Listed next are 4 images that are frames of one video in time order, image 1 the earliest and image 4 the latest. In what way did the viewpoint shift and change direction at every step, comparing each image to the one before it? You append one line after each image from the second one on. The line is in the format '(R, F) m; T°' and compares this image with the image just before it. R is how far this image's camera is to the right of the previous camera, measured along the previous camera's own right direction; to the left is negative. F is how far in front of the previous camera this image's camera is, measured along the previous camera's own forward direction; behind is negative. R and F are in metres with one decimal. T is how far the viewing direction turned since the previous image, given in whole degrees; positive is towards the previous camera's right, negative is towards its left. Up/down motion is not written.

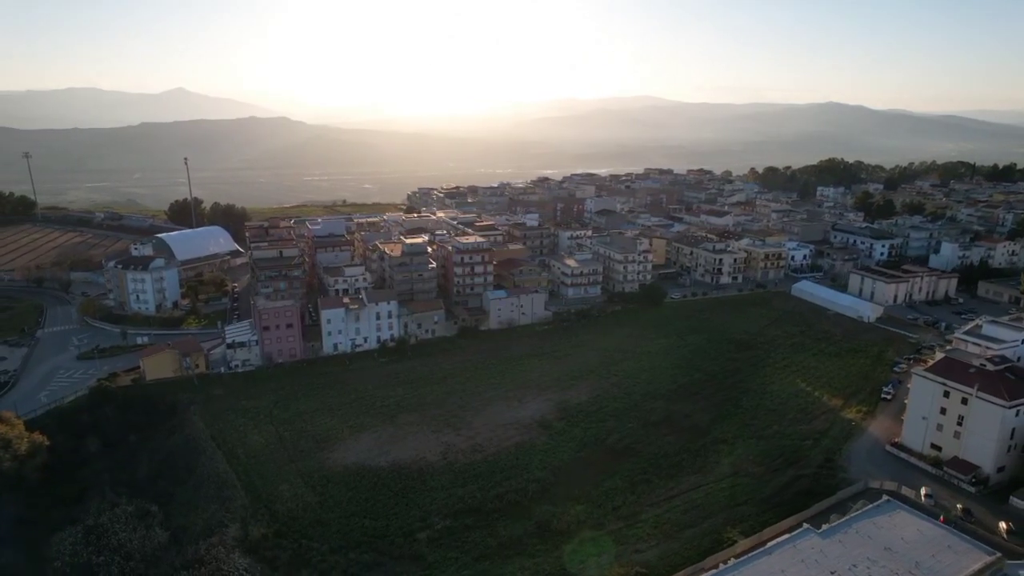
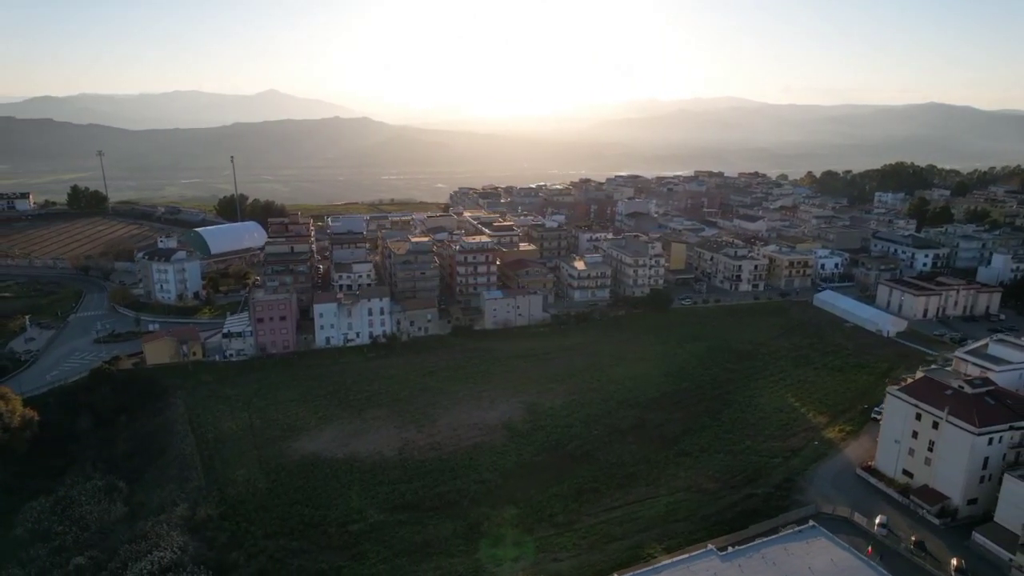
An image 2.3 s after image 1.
(+3.6, +0.3) m; -6°
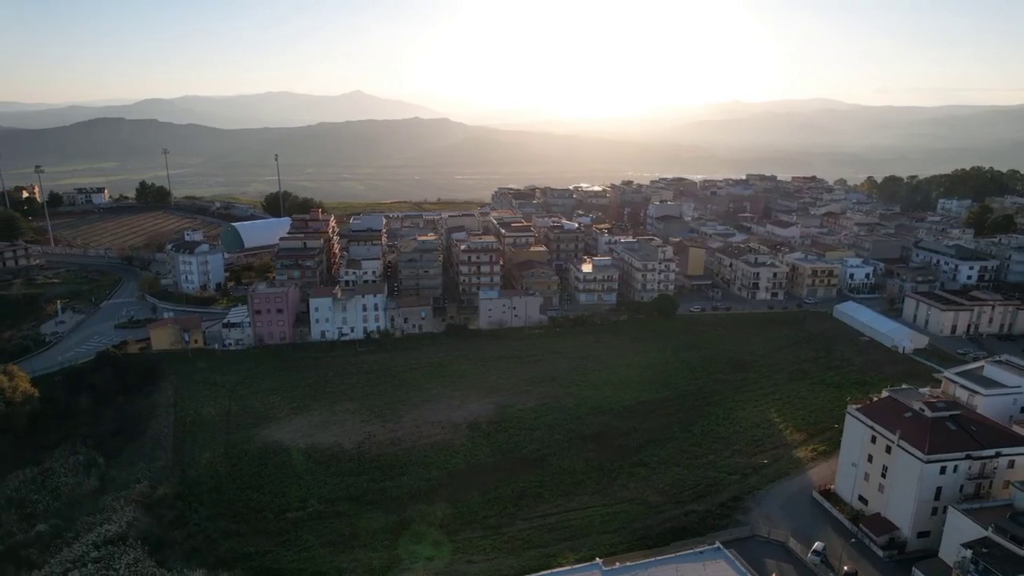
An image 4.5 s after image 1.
(+3.6, +0.3) m; -6°
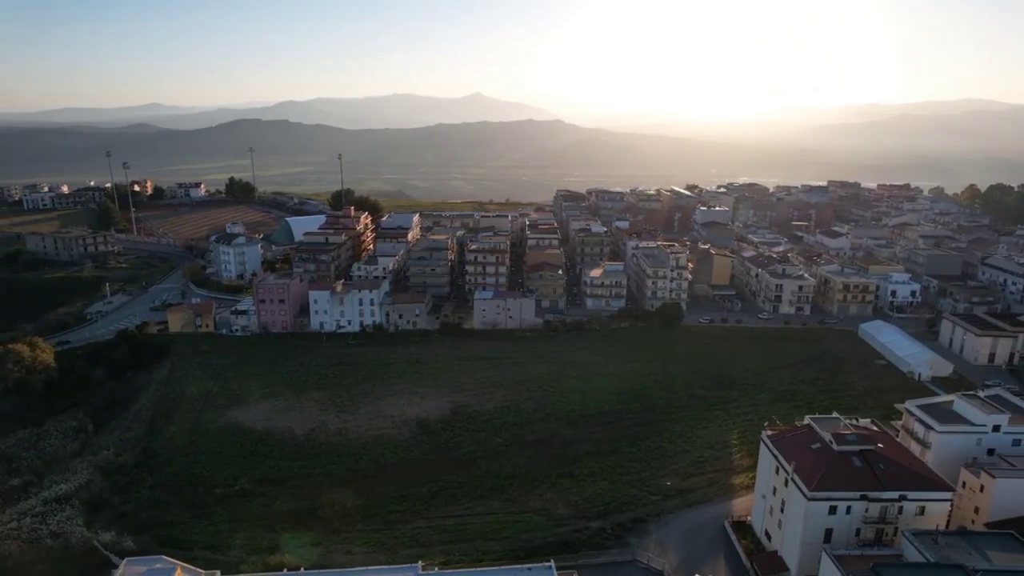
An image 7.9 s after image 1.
(+5.3, +0.5) m; -9°
